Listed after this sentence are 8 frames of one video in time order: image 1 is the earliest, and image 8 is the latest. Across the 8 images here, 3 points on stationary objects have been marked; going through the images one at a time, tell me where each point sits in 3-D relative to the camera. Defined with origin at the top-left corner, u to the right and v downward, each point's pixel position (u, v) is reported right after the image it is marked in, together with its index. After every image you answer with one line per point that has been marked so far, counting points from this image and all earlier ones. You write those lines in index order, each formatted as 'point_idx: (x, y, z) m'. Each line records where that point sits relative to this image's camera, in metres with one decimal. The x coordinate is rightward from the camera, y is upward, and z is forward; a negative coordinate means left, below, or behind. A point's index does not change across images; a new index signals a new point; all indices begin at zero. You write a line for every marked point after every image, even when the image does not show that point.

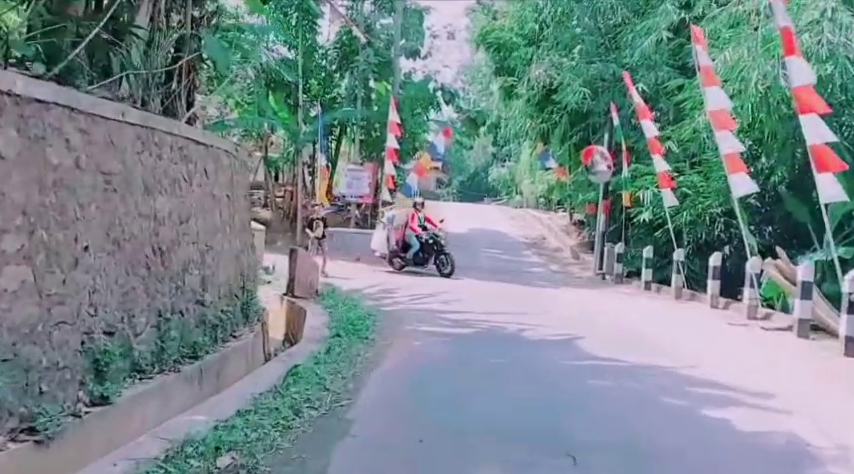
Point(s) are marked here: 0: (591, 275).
0: (+3.2, -0.8, +18.8) m
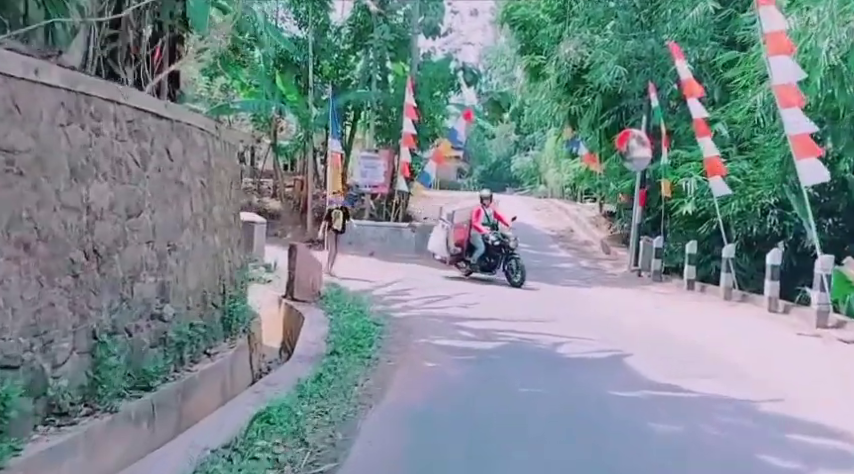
0: (+3.5, -0.7, +17.1) m
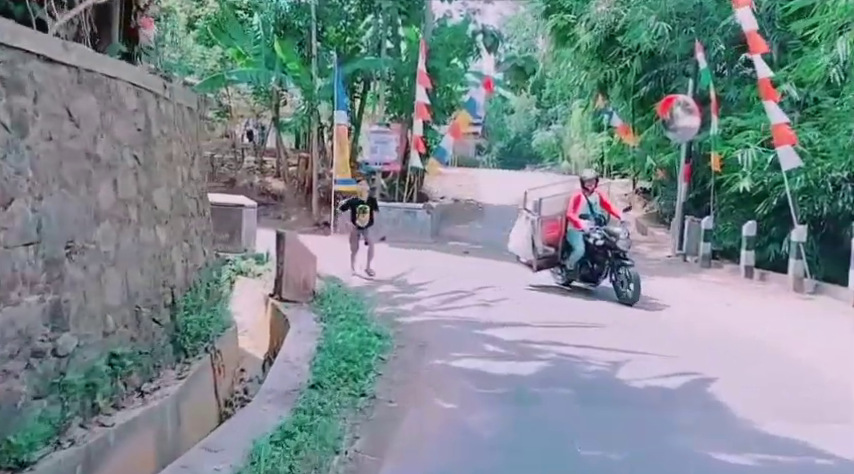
0: (+3.8, -0.4, +15.2) m
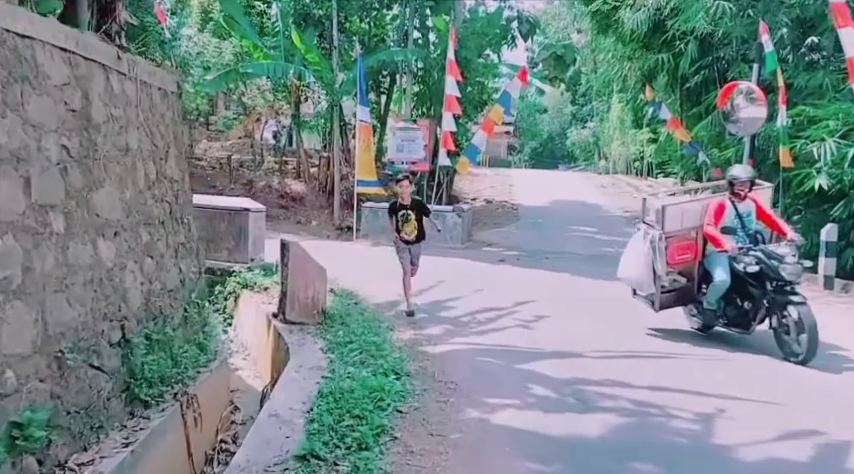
0: (+4.2, -0.4, +13.6) m
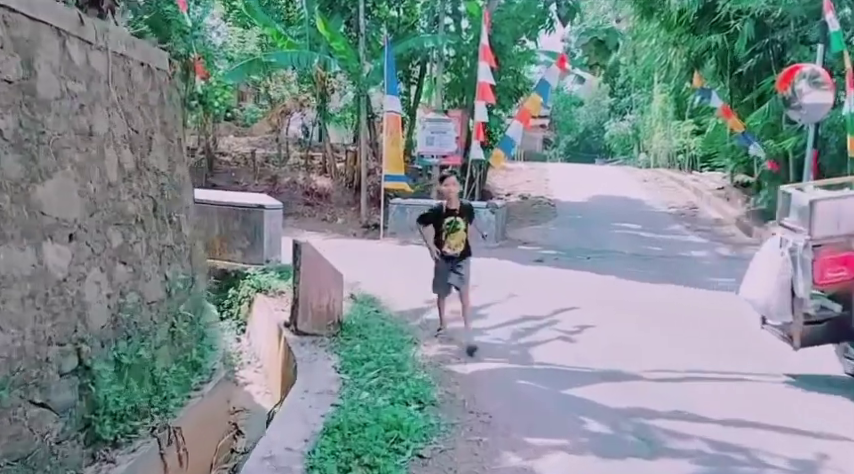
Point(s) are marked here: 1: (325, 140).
0: (+4.6, -0.4, +12.6) m
1: (-1.9, +1.8, +18.0) m
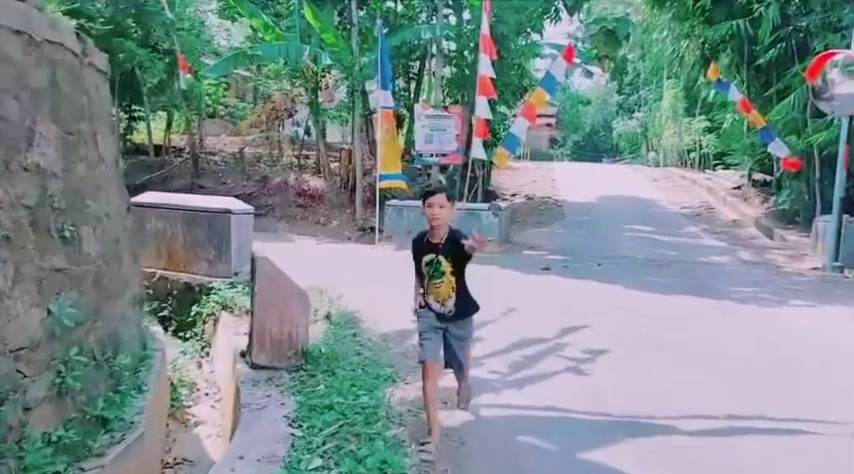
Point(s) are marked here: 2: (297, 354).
0: (+4.6, -0.4, +11.4) m
1: (-1.9, +1.7, +16.9) m
2: (-0.7, -0.7, +5.6) m
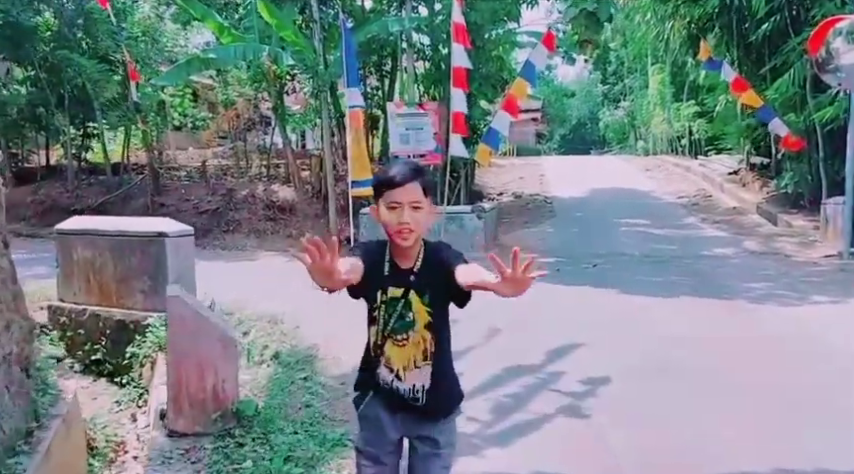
0: (+4.3, -0.3, +10.3) m
1: (-2.3, +1.5, +15.8) m
2: (-0.9, -0.8, +4.5) m
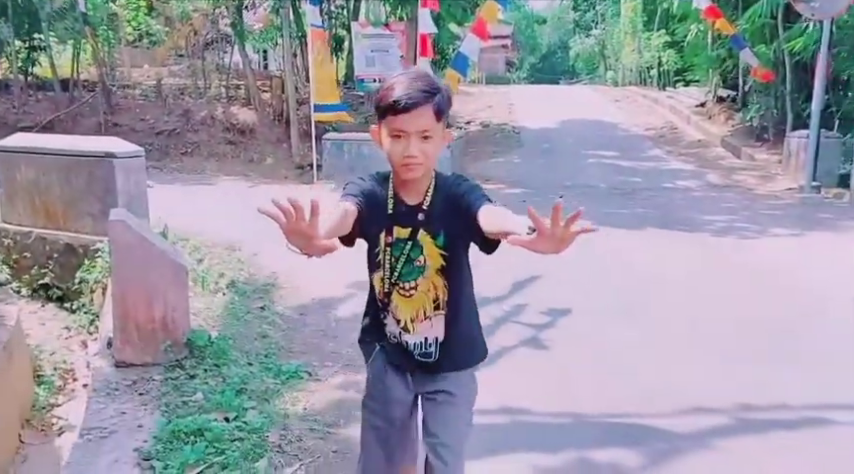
0: (+3.9, +0.4, +10.3) m
1: (-2.9, +2.7, +15.3) m
2: (-1.1, -0.5, +4.3) m
